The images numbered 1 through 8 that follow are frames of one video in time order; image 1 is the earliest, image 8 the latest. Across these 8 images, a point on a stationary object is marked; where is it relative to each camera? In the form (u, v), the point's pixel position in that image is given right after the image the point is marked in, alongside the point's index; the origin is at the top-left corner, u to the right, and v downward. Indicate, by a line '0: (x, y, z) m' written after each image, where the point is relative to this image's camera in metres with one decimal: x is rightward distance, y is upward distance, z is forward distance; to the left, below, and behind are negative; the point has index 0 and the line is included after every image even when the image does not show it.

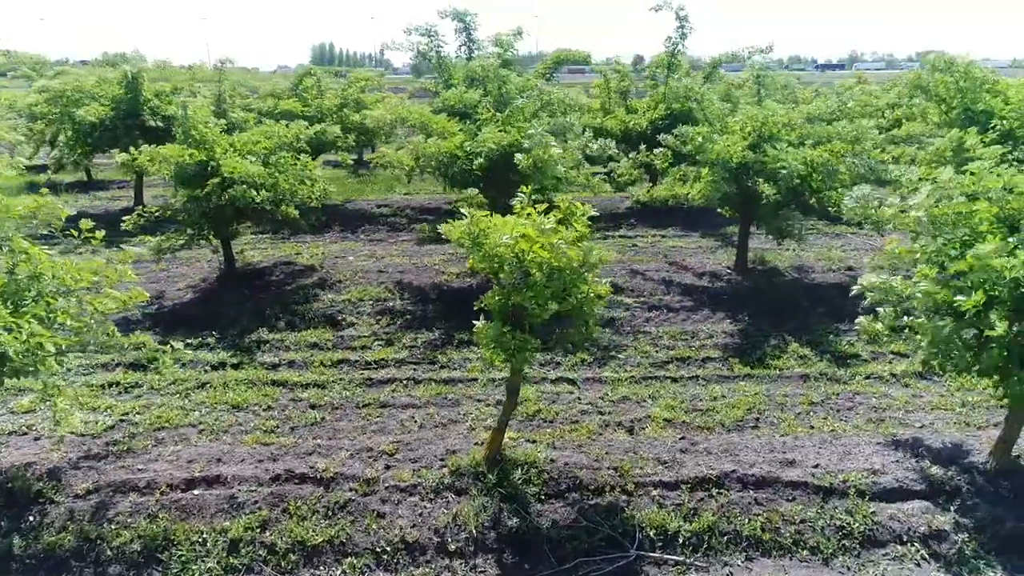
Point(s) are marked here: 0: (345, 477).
0: (-1.0, -1.1, +5.5) m
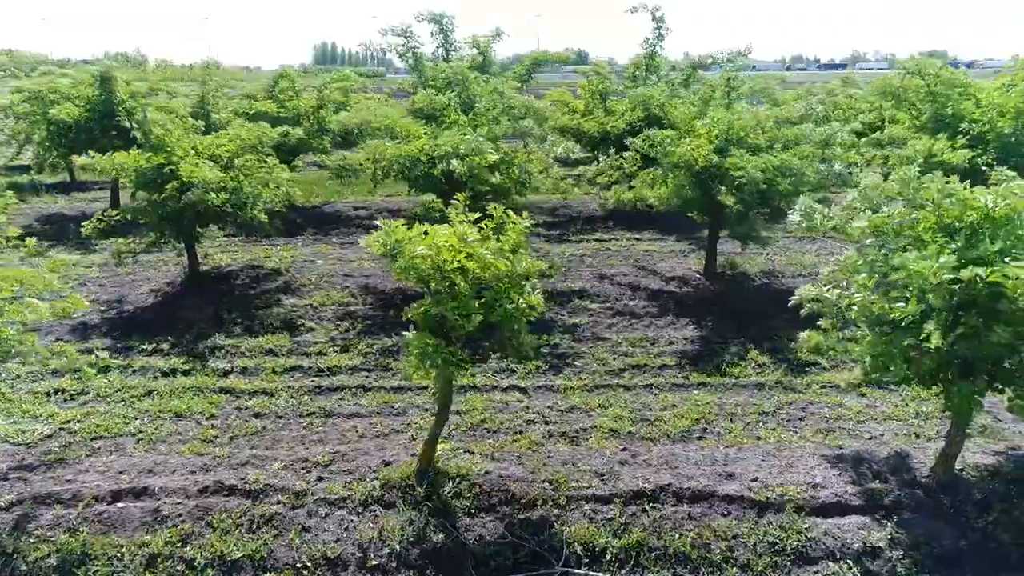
0: (-1.4, -1.2, +5.4) m
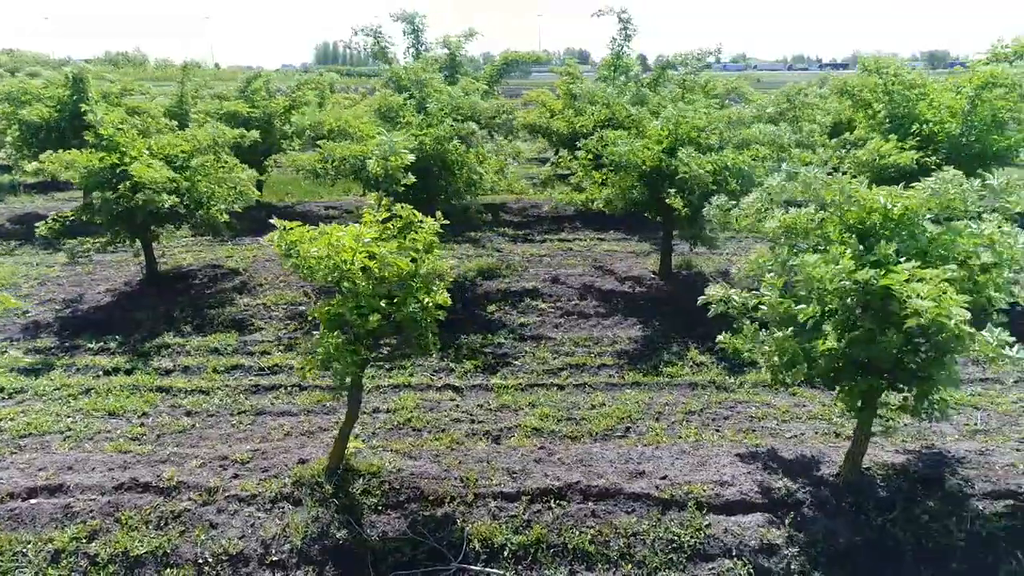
0: (-1.9, -1.2, +5.4) m
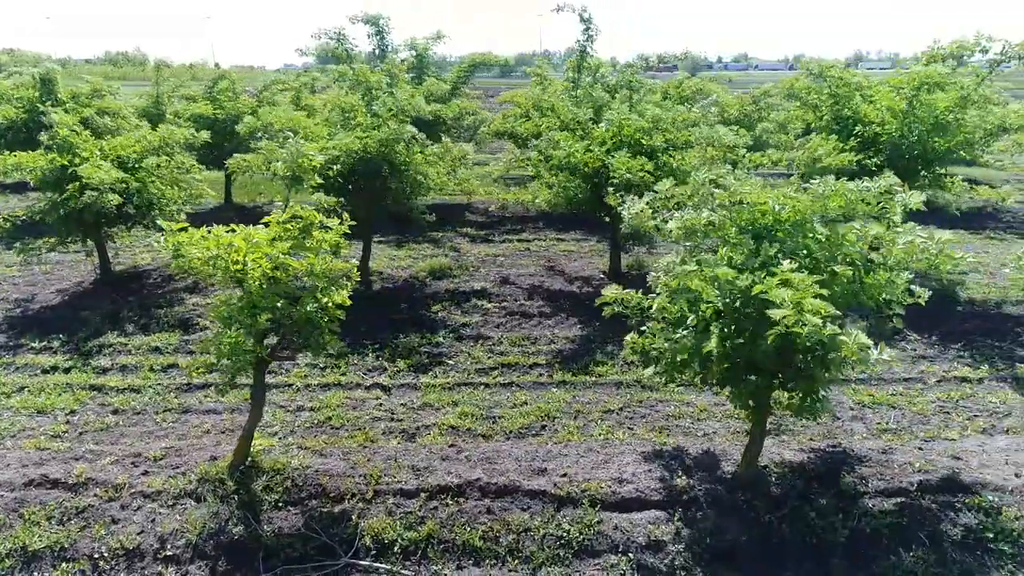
0: (-2.5, -1.2, +5.5) m
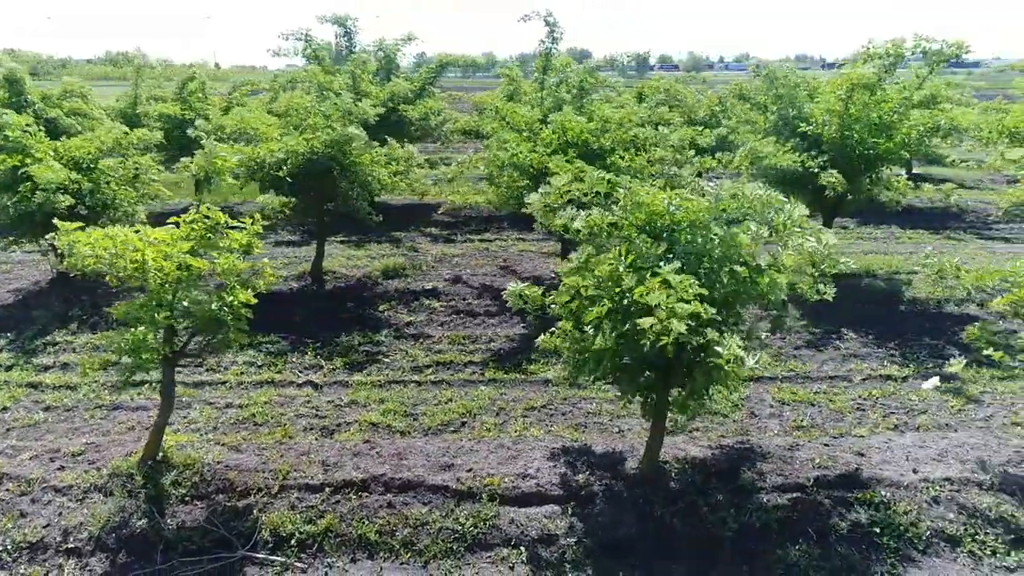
0: (-3.1, -1.2, +5.7) m
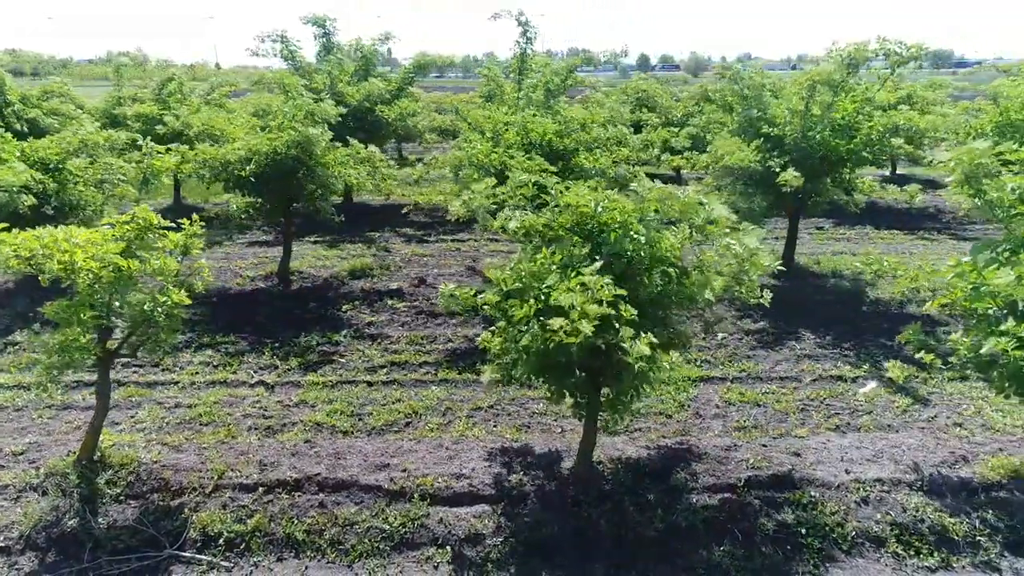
0: (-3.5, -1.2, +5.7) m
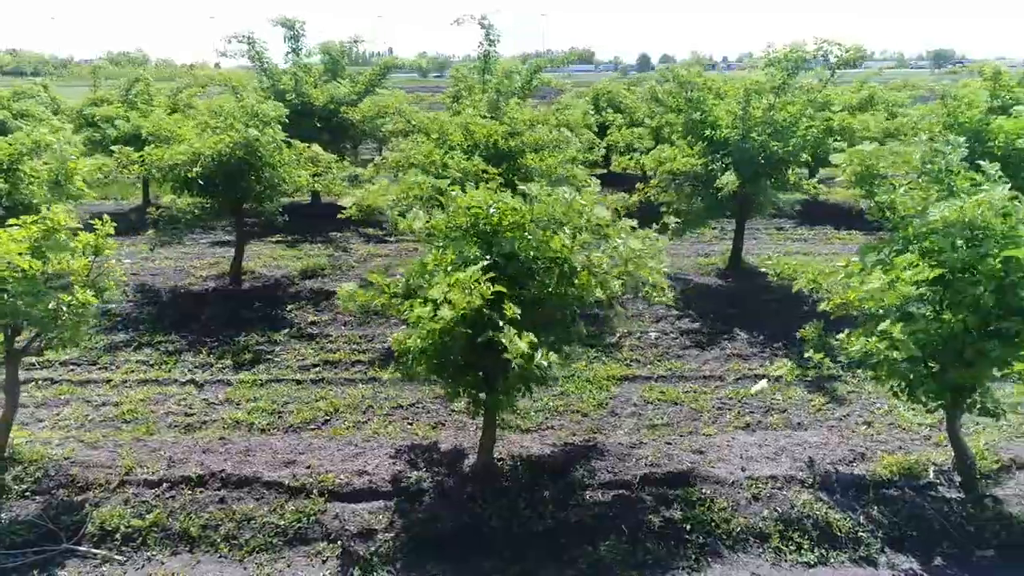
0: (-4.1, -1.2, +5.8) m
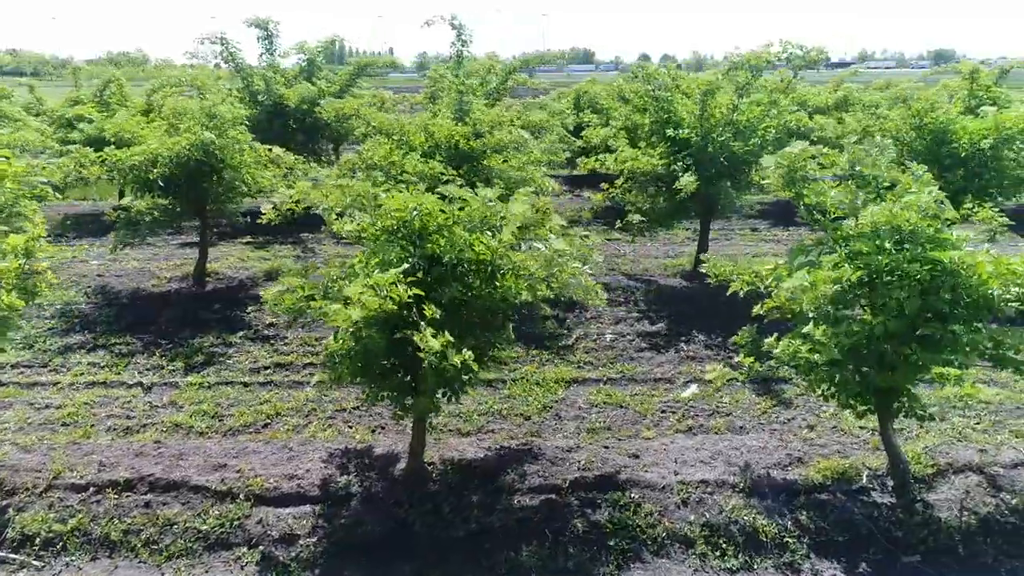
0: (-4.5, -1.2, +5.8) m
